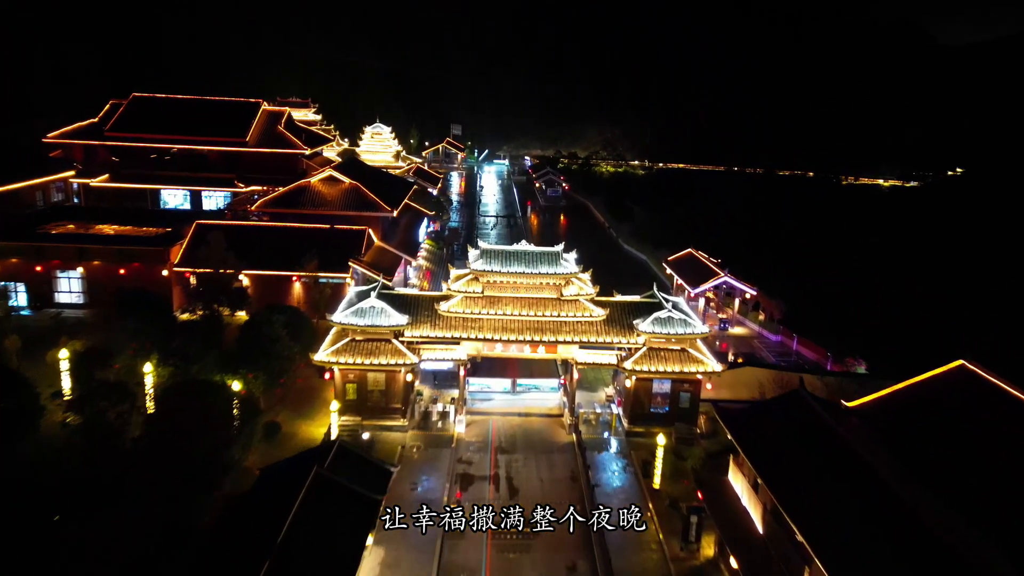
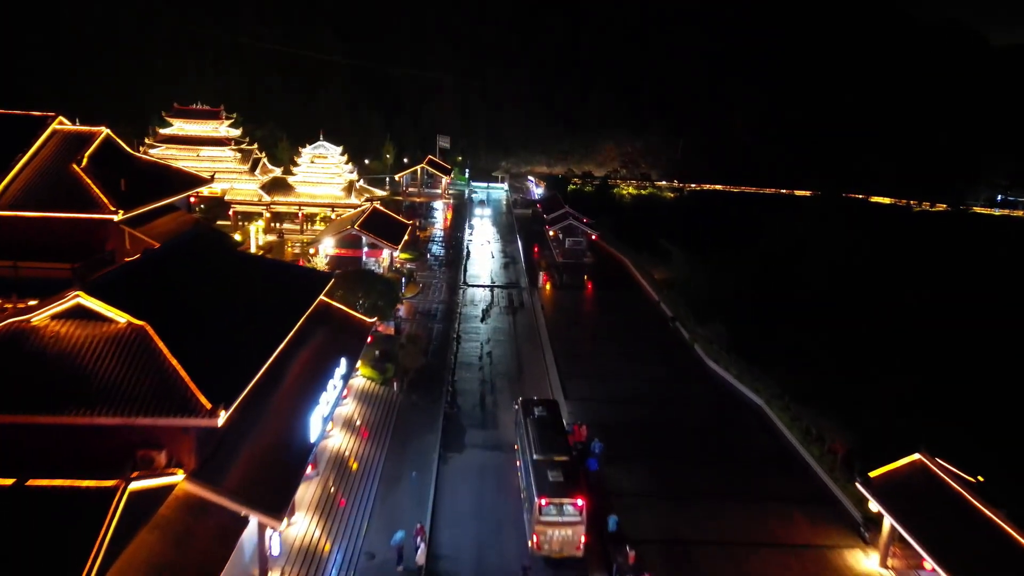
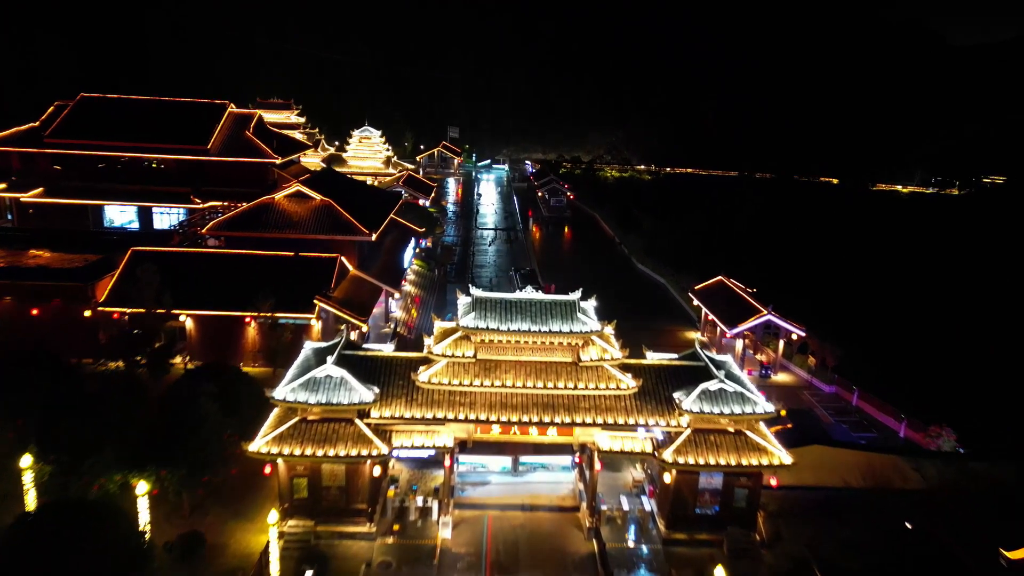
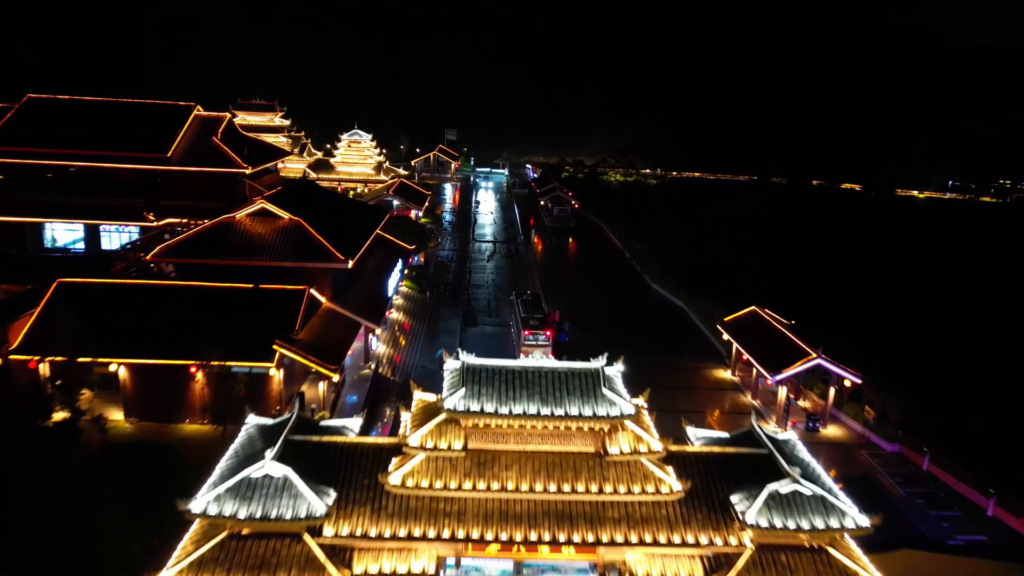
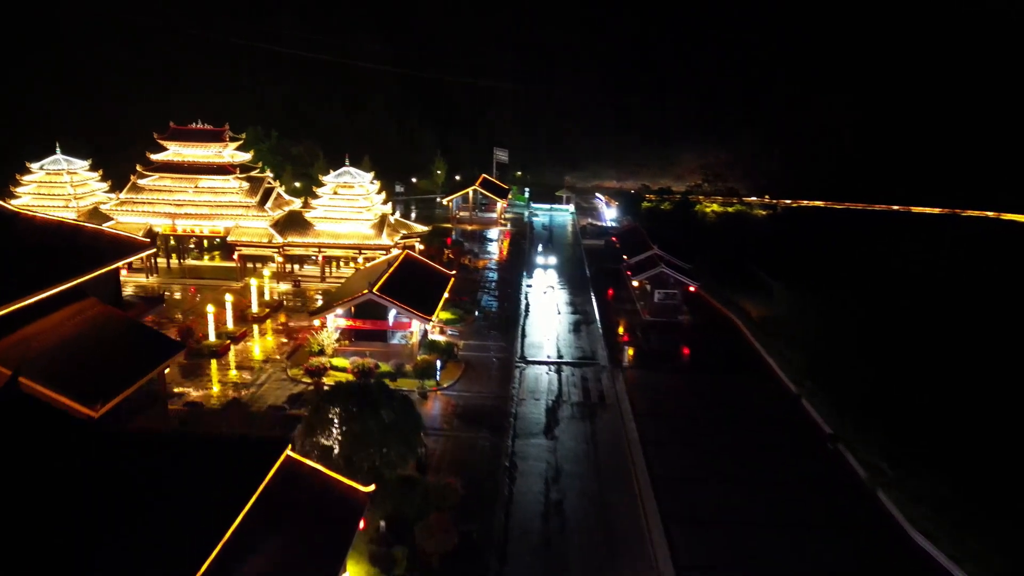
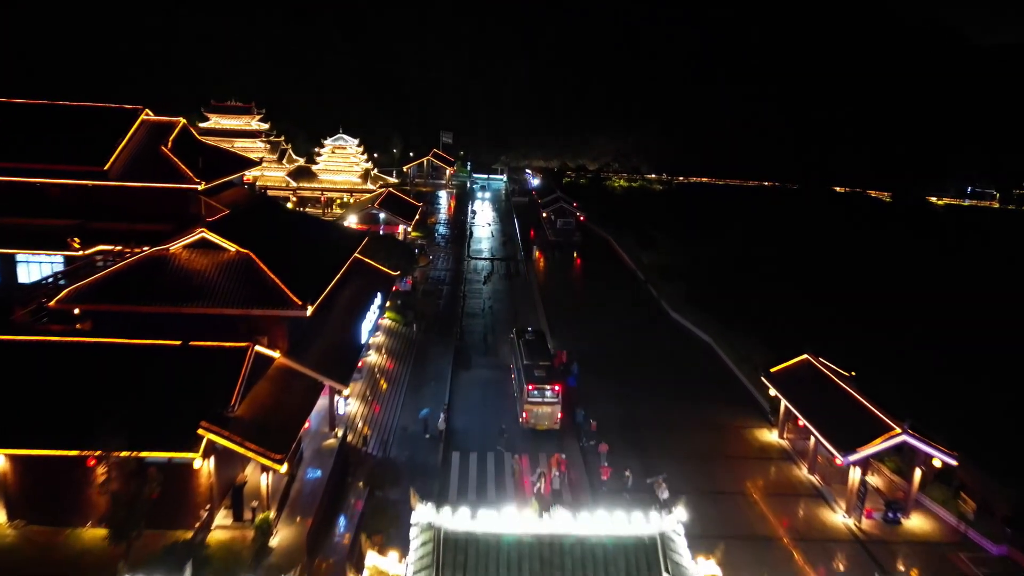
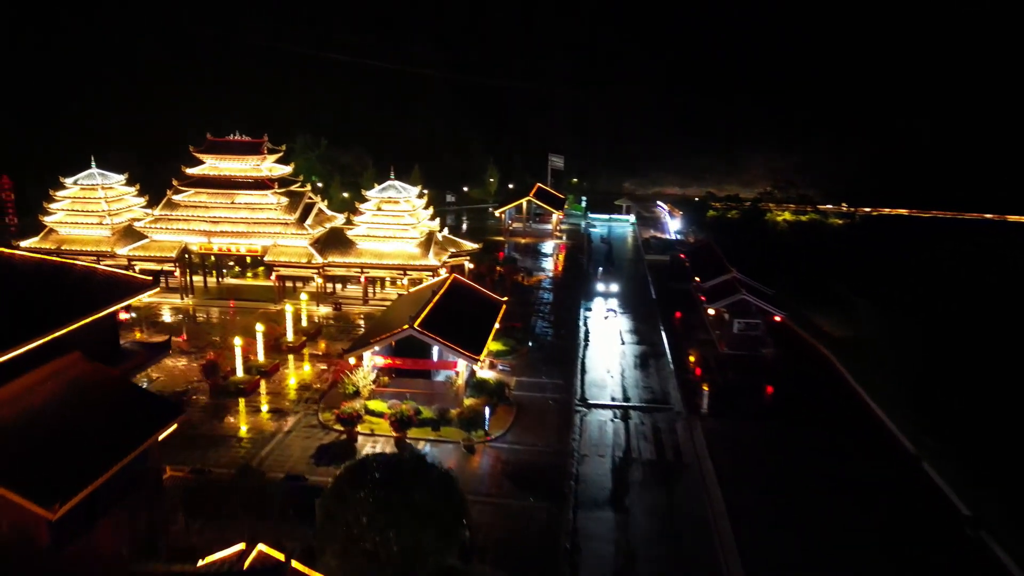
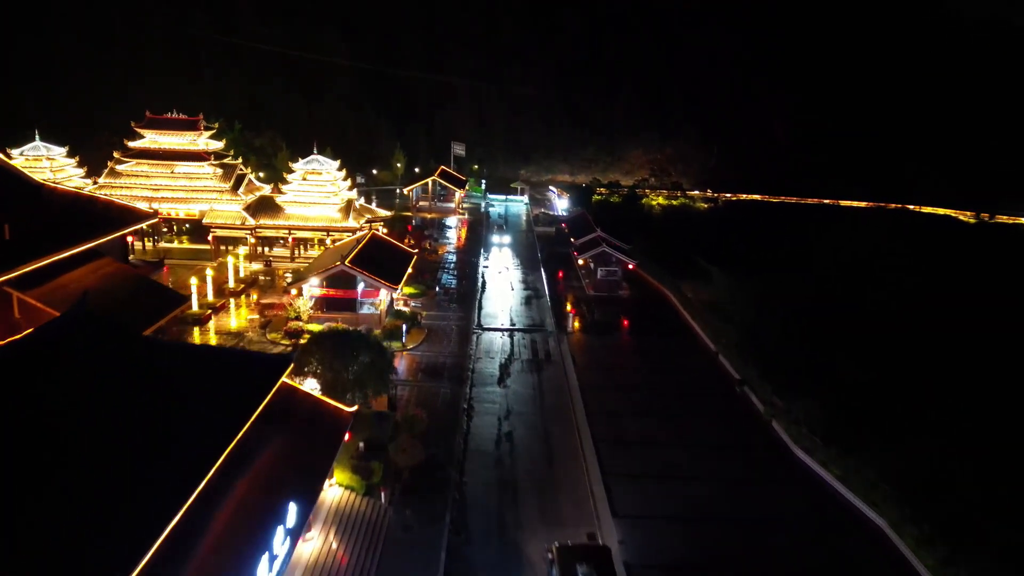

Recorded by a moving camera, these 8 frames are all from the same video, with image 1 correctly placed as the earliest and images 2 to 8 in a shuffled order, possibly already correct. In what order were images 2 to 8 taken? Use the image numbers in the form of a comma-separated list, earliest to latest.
3, 4, 6, 2, 8, 5, 7
